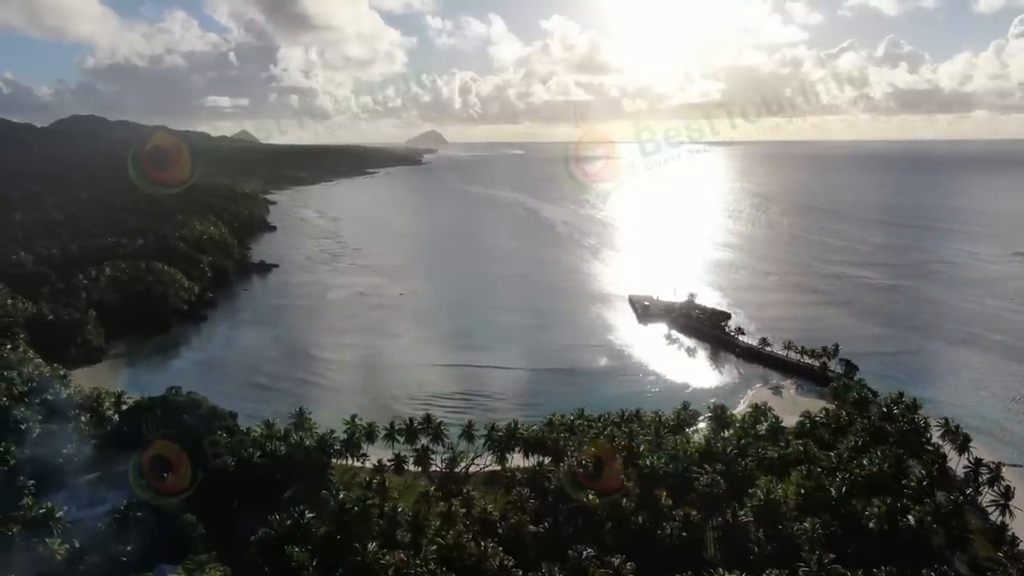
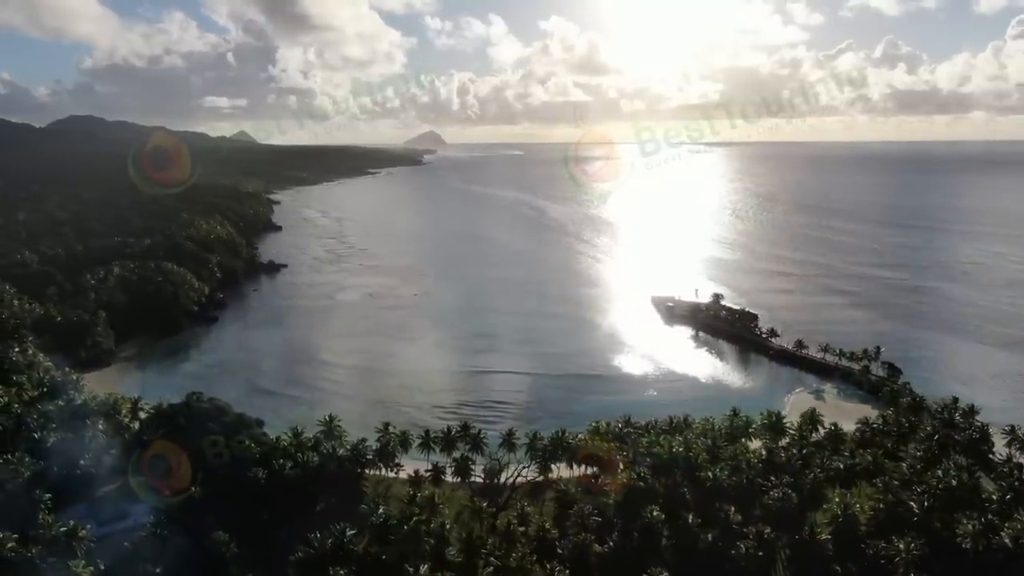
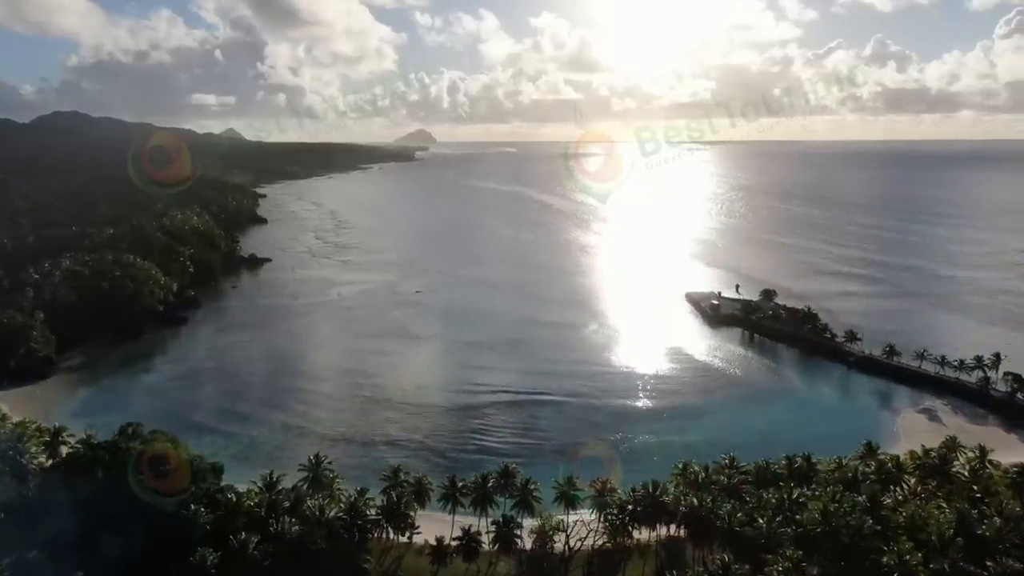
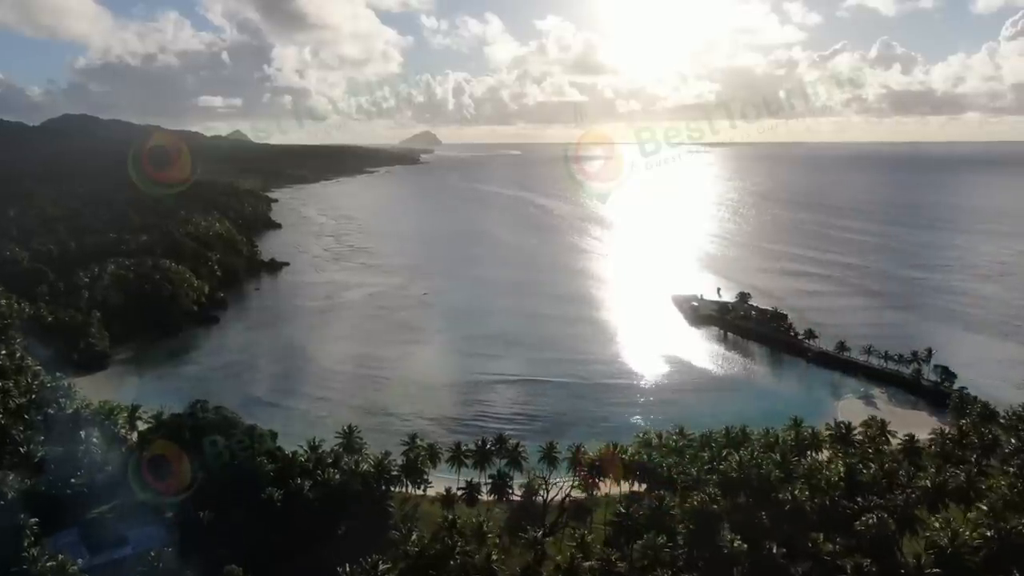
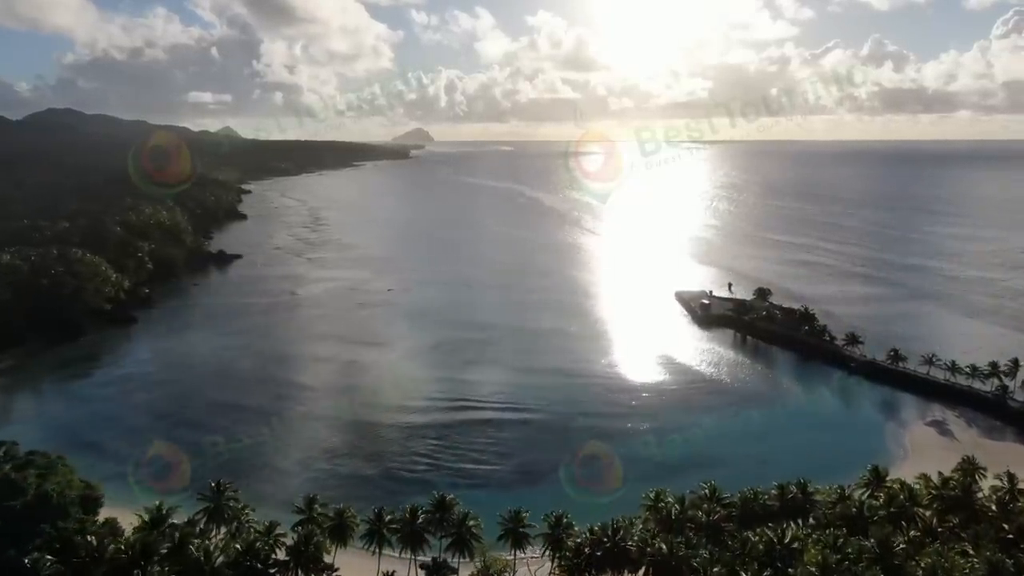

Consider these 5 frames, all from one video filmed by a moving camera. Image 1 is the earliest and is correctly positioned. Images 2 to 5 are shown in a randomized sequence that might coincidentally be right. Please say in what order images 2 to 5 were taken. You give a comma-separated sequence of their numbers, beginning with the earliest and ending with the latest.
2, 4, 3, 5
